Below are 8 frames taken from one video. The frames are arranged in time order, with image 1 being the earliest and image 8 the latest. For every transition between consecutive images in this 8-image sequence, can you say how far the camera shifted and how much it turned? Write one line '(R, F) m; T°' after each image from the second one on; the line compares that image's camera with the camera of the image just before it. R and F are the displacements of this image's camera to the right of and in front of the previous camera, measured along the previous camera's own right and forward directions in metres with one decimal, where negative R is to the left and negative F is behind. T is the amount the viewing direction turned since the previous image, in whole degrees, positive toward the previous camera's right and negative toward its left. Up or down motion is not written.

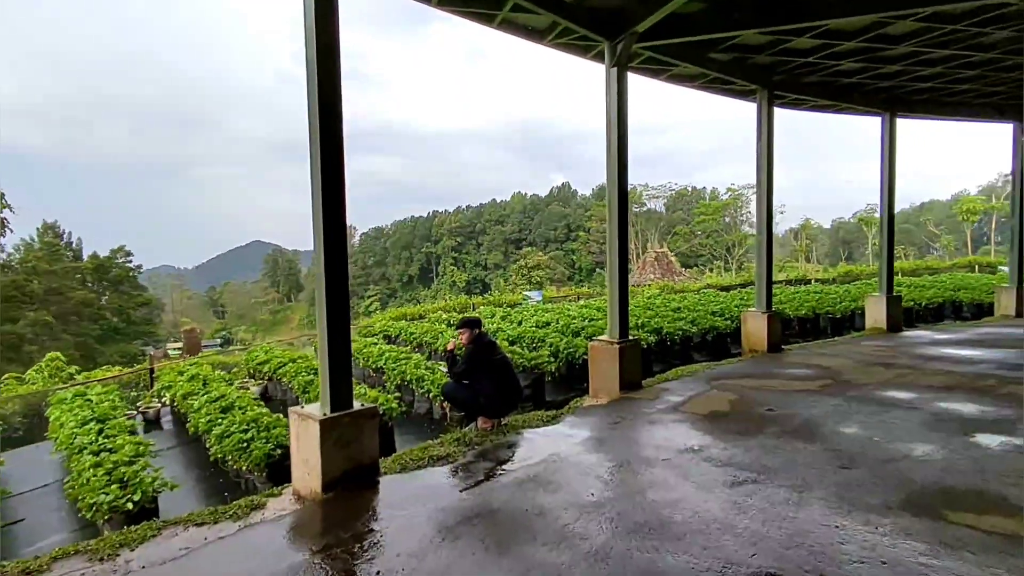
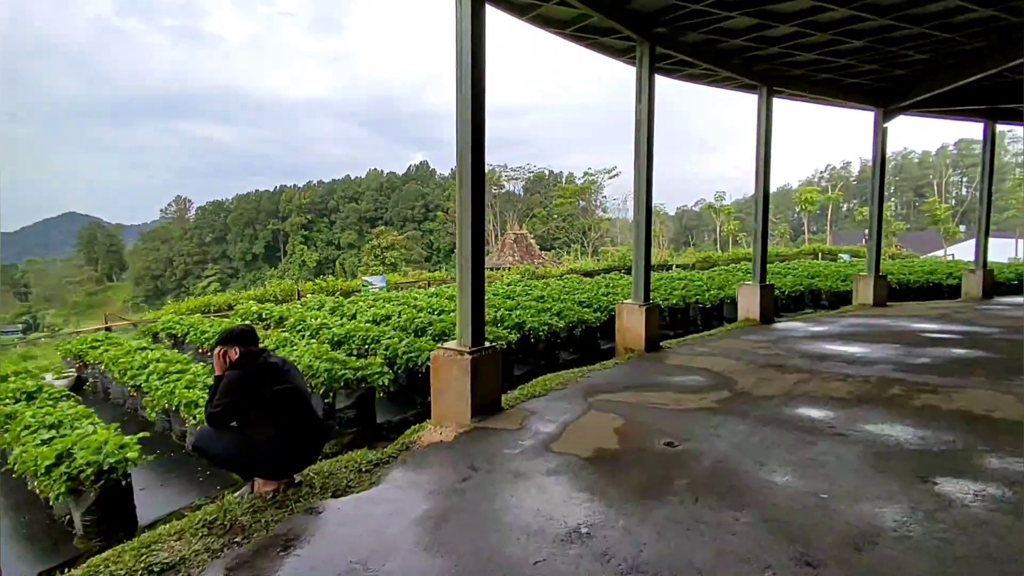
(+0.3, +1.4) m; +13°
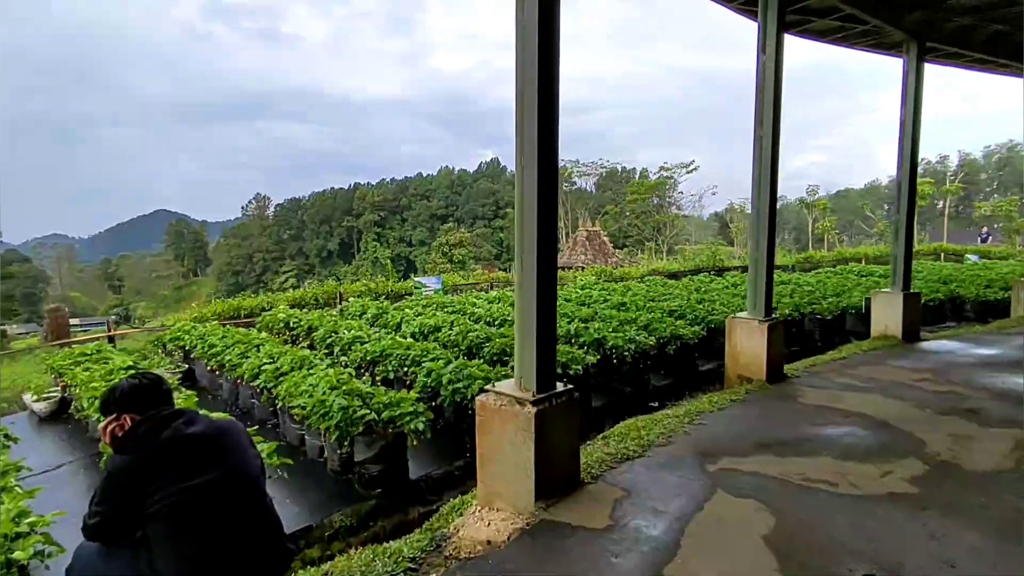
(-0.1, +1.2) m; -6°
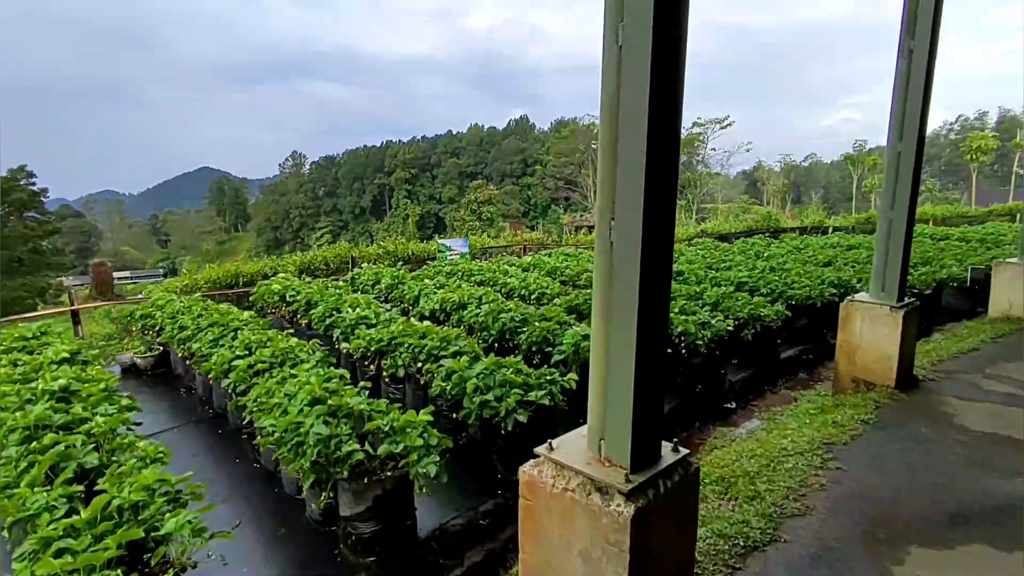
(-0.1, +1.1) m; -2°
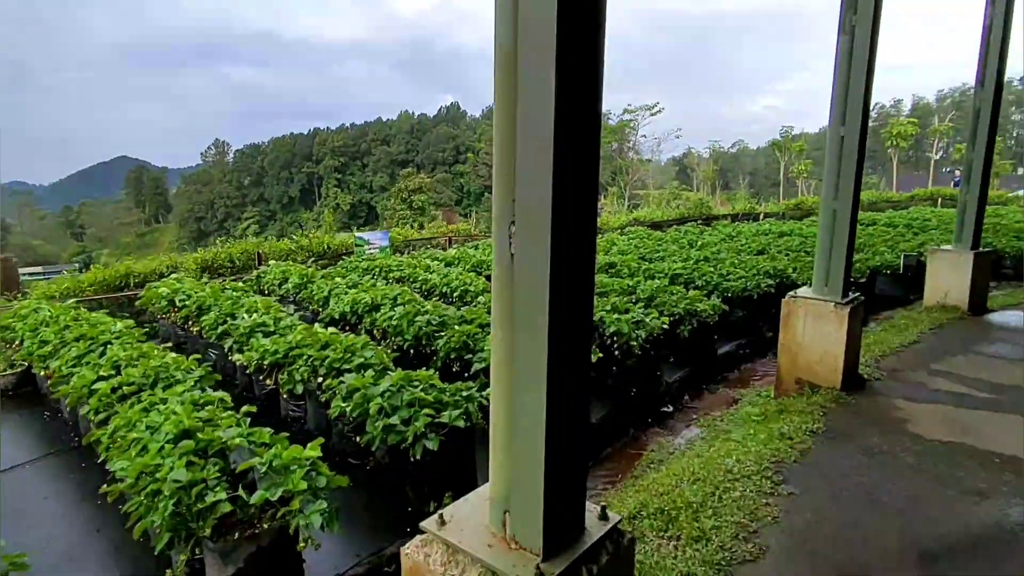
(+0.1, +0.4) m; +6°
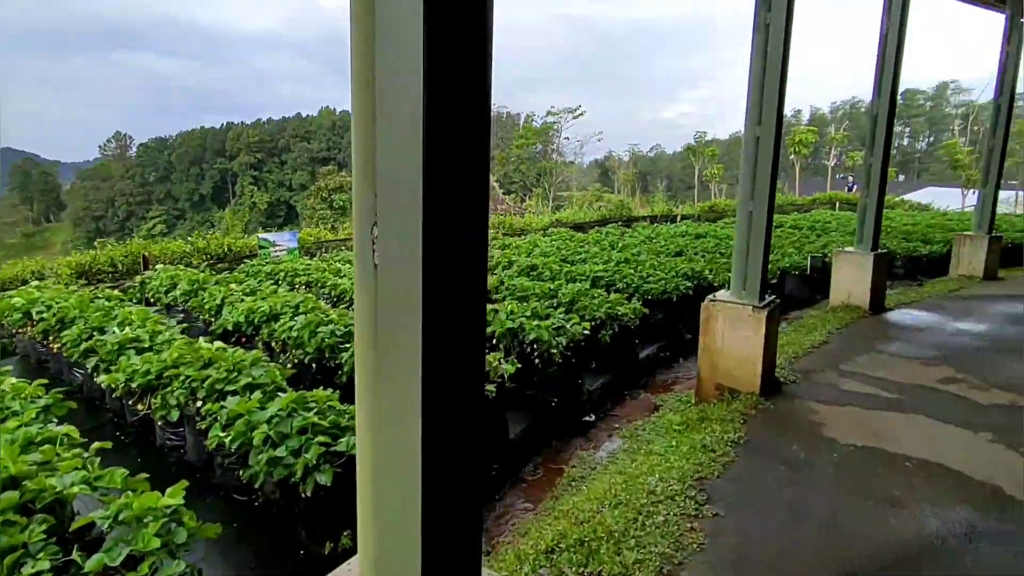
(+0.1, +0.2) m; +7°
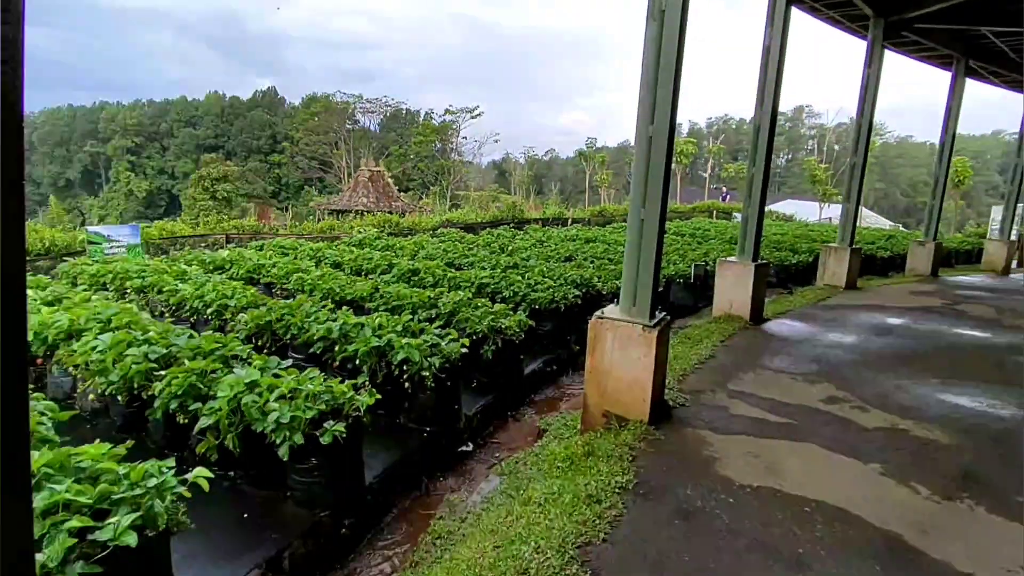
(+0.2, +0.5) m; +9°
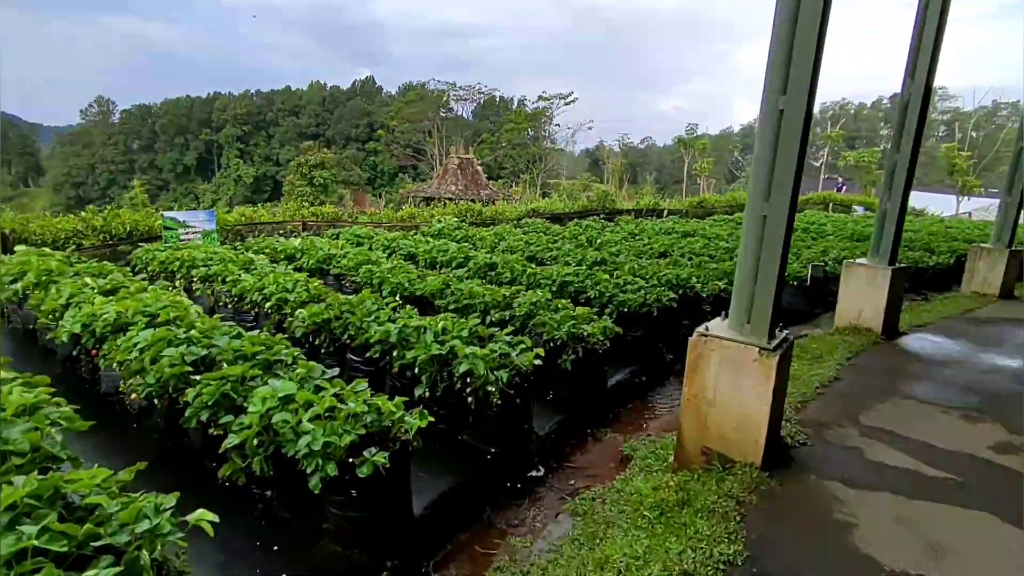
(0.0, +0.5) m; -8°
